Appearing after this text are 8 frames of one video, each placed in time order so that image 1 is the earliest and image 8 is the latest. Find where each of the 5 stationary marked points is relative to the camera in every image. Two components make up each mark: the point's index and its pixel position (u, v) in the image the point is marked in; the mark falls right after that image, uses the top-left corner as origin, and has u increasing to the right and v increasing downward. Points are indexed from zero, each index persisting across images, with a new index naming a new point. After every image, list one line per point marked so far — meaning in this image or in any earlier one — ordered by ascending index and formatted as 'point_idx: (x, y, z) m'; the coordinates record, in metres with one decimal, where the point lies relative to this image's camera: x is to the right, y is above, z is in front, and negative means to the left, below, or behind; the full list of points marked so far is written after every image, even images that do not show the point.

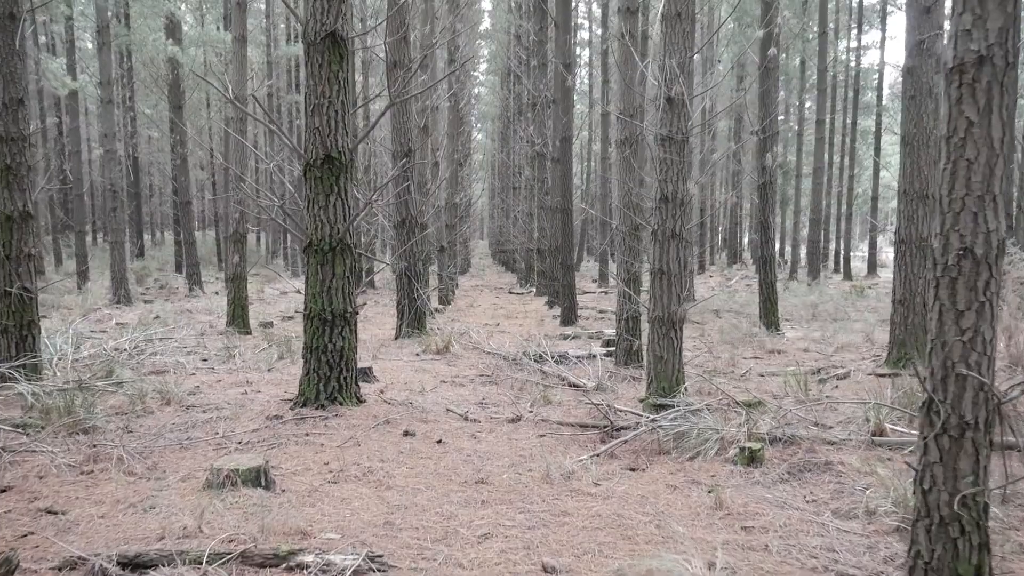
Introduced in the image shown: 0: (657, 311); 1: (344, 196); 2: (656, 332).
0: (+0.8, -0.1, +5.3) m
1: (-0.8, +0.5, +4.7) m
2: (+0.8, -0.3, +5.4) m
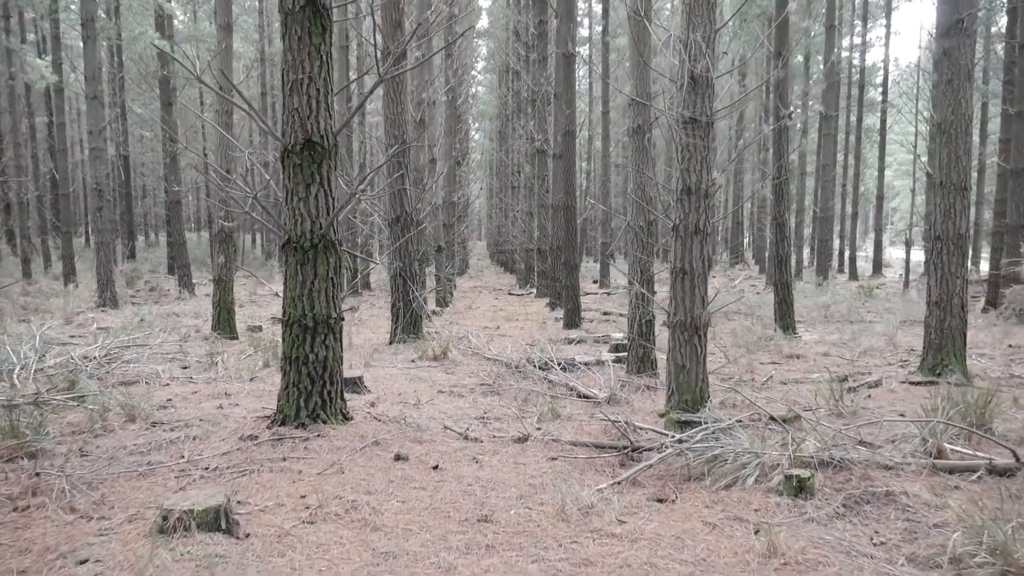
0: (+0.8, -0.1, +4.8) m
1: (-0.8, +0.5, +4.2) m
2: (+0.8, -0.3, +4.8) m
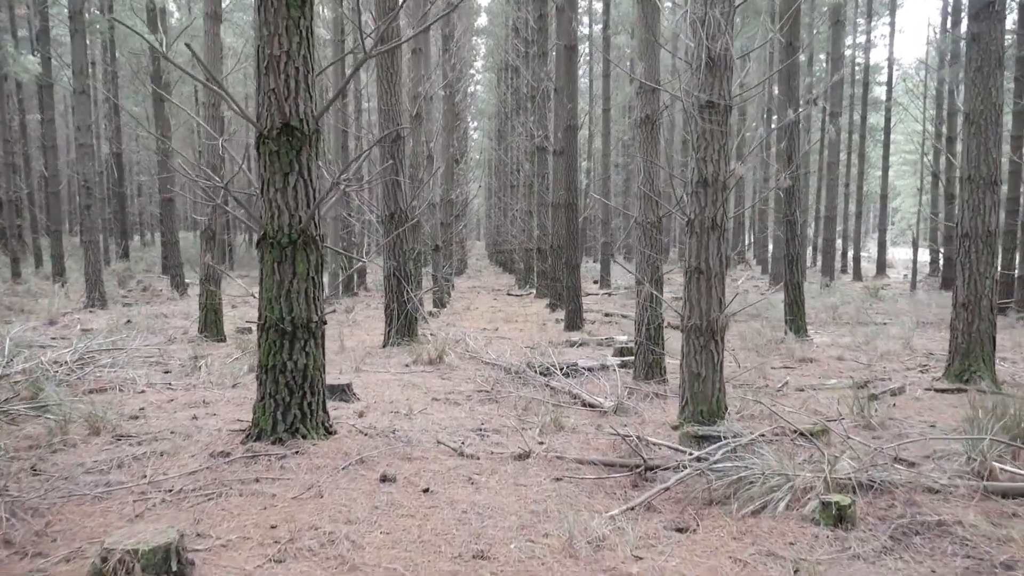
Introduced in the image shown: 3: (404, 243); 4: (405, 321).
0: (+0.8, -0.1, +4.4) m
1: (-0.8, +0.4, +3.8) m
2: (+0.8, -0.3, +4.4) m
3: (-1.0, +0.4, +8.8) m
4: (-1.0, -0.3, +8.8) m
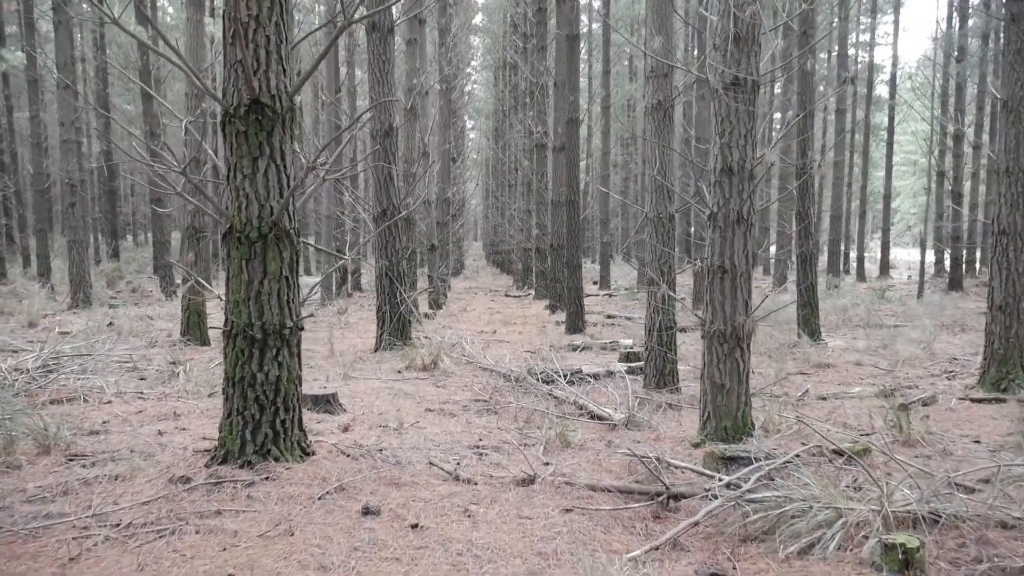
0: (+0.8, -0.1, +3.9) m
1: (-0.8, +0.4, +3.3) m
2: (+0.8, -0.3, +4.0) m
3: (-1.0, +0.4, +8.3) m
4: (-1.0, -0.3, +8.3) m
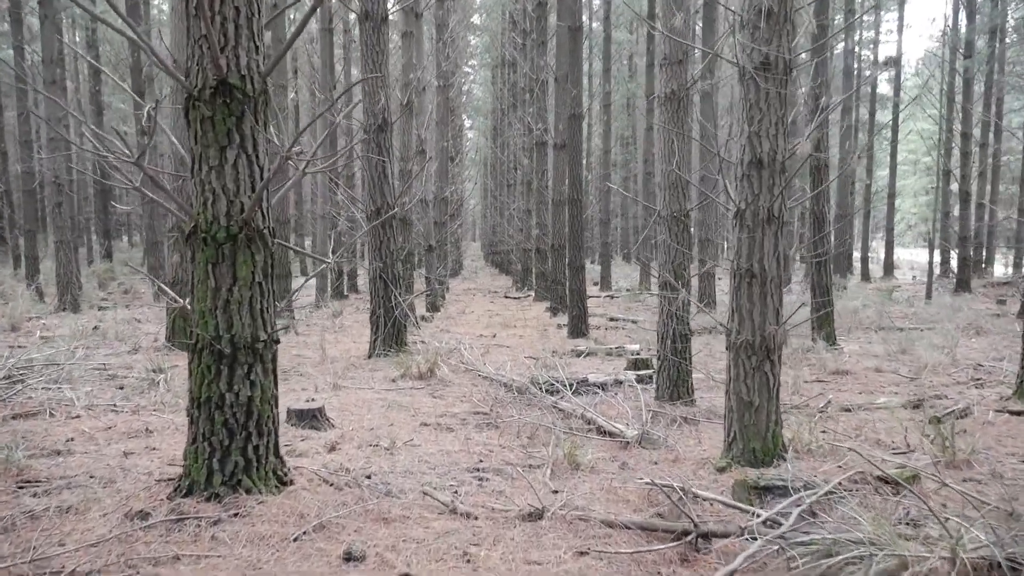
0: (+0.9, -0.2, +3.5) m
1: (-0.8, +0.4, +2.9) m
2: (+0.9, -0.3, +3.5) m
3: (-1.0, +0.4, +7.9) m
4: (-1.0, -0.3, +7.9) m
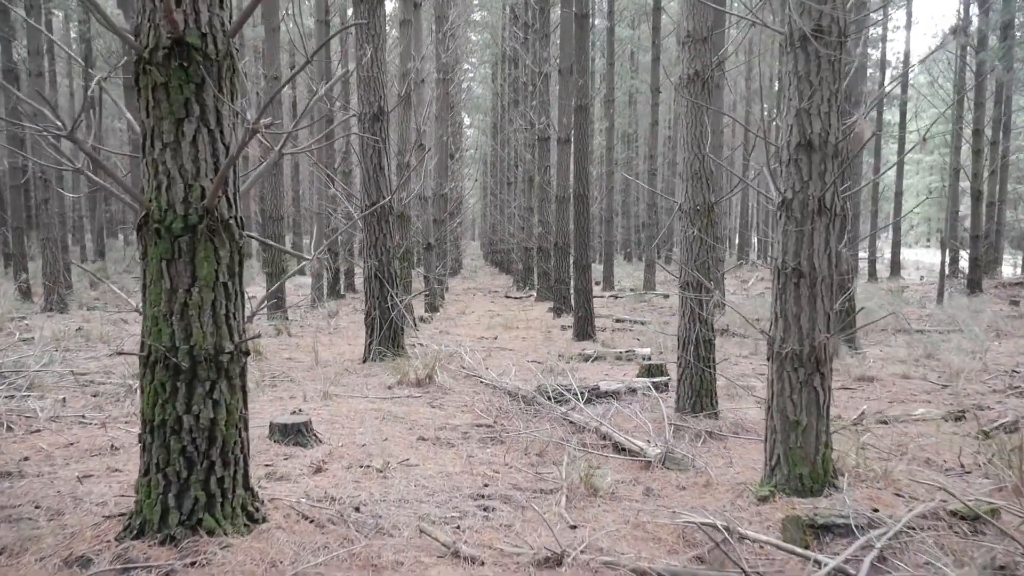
0: (+0.9, -0.2, +3.0) m
1: (-0.8, +0.4, +2.4) m
2: (+0.9, -0.3, +3.1) m
3: (-1.0, +0.4, +7.4) m
4: (-1.0, -0.3, +7.5) m
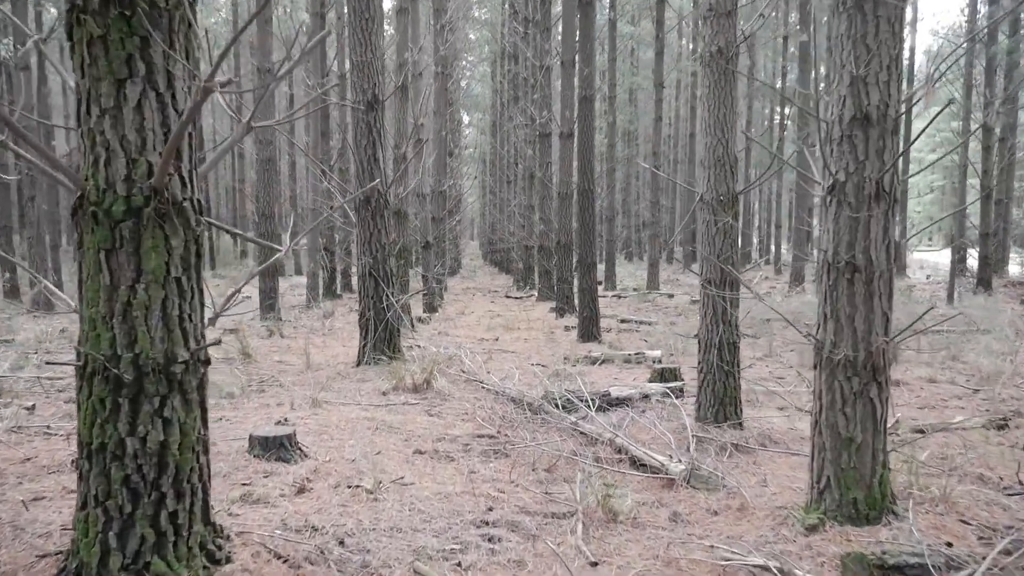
0: (+0.9, -0.2, +2.6) m
1: (-0.7, +0.4, +2.0) m
2: (+0.9, -0.3, +2.7) m
3: (-1.0, +0.4, +7.0) m
4: (-0.9, -0.3, +7.1) m
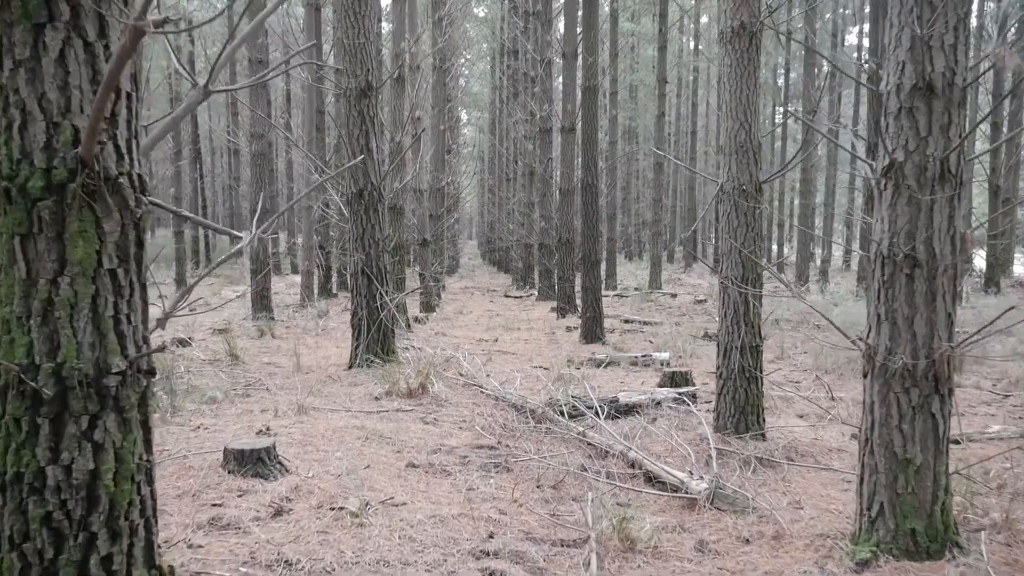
0: (+0.9, -0.2, +2.3) m
1: (-0.7, +0.4, +1.6) m
2: (+0.9, -0.3, +2.3) m
3: (-0.9, +0.4, +6.7) m
4: (-0.9, -0.3, +6.7) m
